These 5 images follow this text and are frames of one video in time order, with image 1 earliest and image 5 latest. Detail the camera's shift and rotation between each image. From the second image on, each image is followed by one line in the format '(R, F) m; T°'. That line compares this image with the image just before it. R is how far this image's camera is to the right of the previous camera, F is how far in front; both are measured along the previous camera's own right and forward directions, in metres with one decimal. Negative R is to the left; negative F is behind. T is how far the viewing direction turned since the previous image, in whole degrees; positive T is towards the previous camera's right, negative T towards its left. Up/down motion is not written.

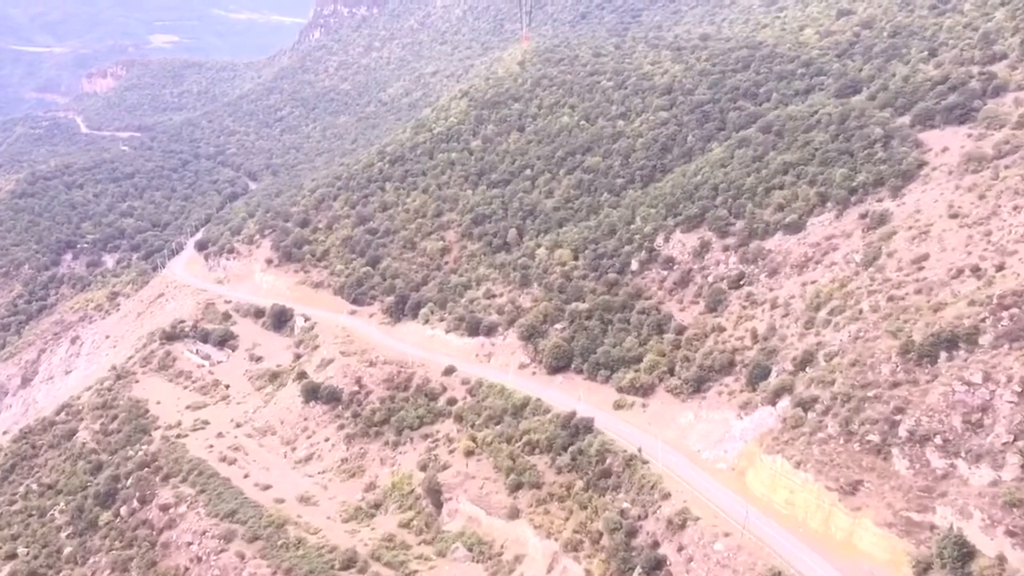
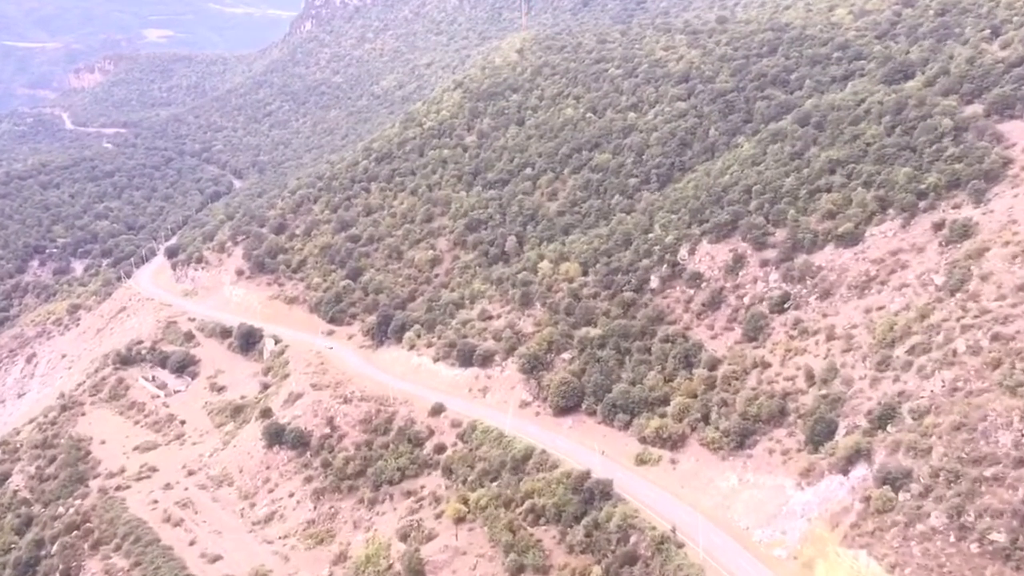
(+0.1, +8.5) m; 0°
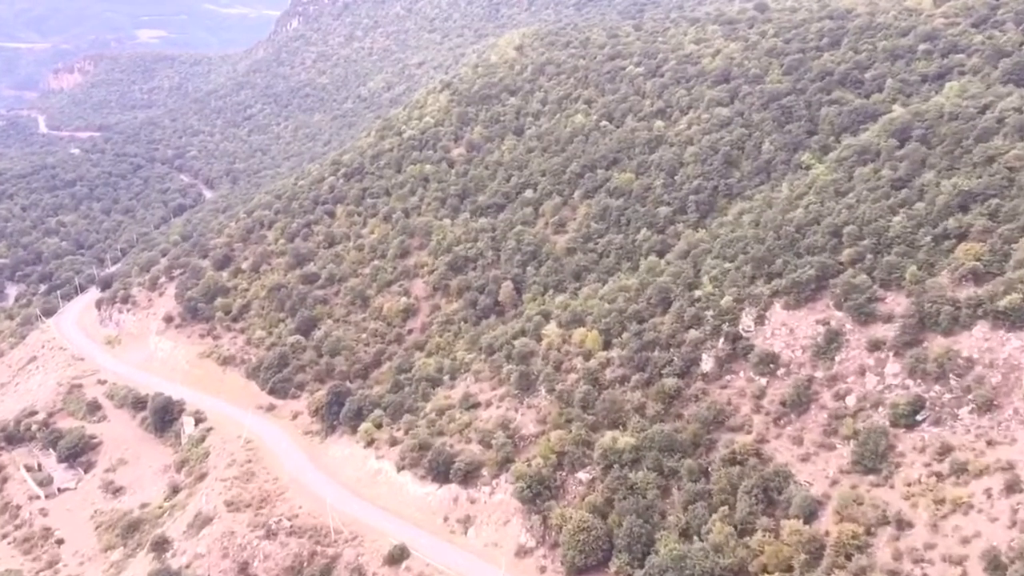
(+0.2, +14.3) m; 0°
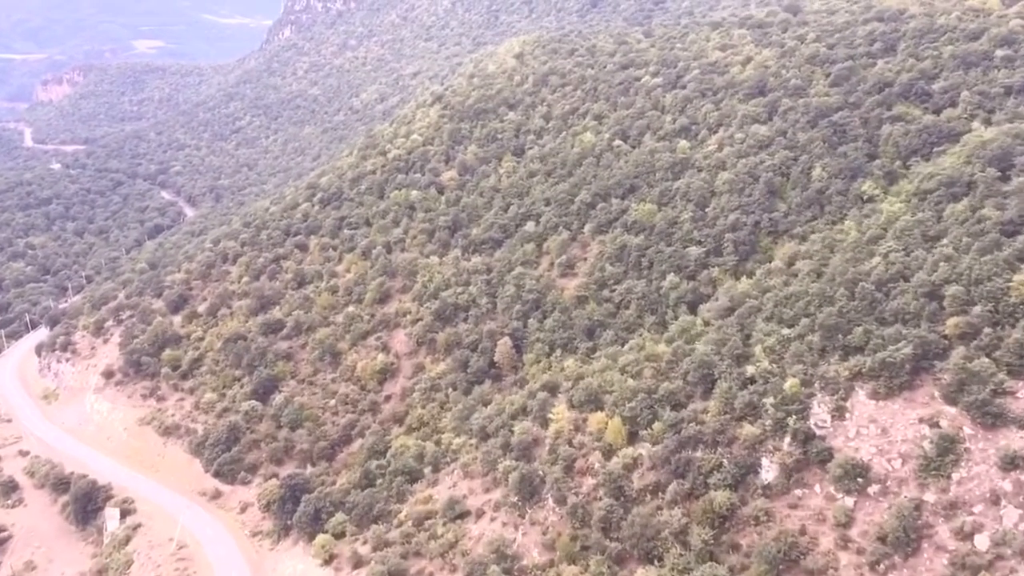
(+0.1, +8.5) m; 0°
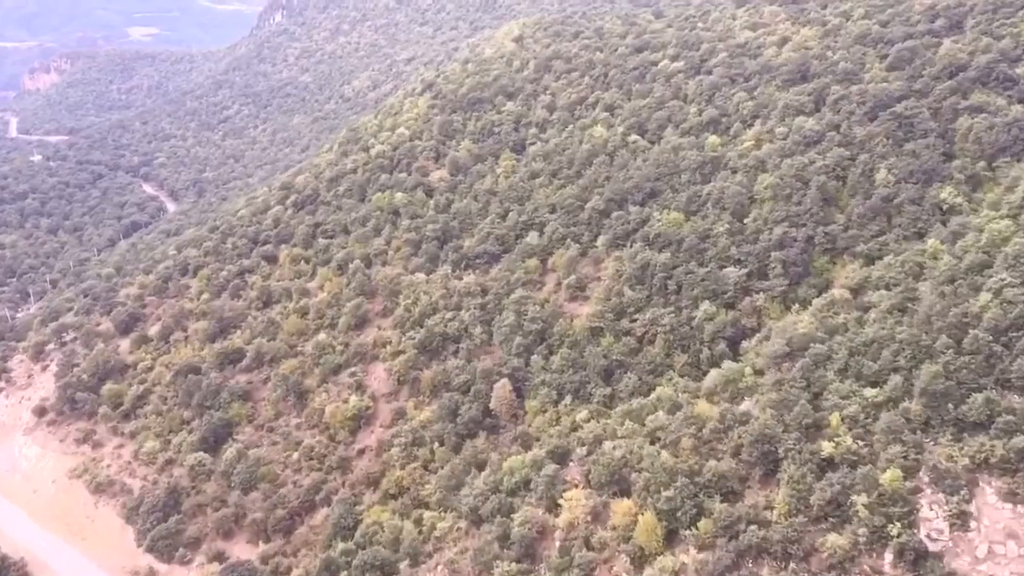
(+0.1, +7.2) m; 0°
